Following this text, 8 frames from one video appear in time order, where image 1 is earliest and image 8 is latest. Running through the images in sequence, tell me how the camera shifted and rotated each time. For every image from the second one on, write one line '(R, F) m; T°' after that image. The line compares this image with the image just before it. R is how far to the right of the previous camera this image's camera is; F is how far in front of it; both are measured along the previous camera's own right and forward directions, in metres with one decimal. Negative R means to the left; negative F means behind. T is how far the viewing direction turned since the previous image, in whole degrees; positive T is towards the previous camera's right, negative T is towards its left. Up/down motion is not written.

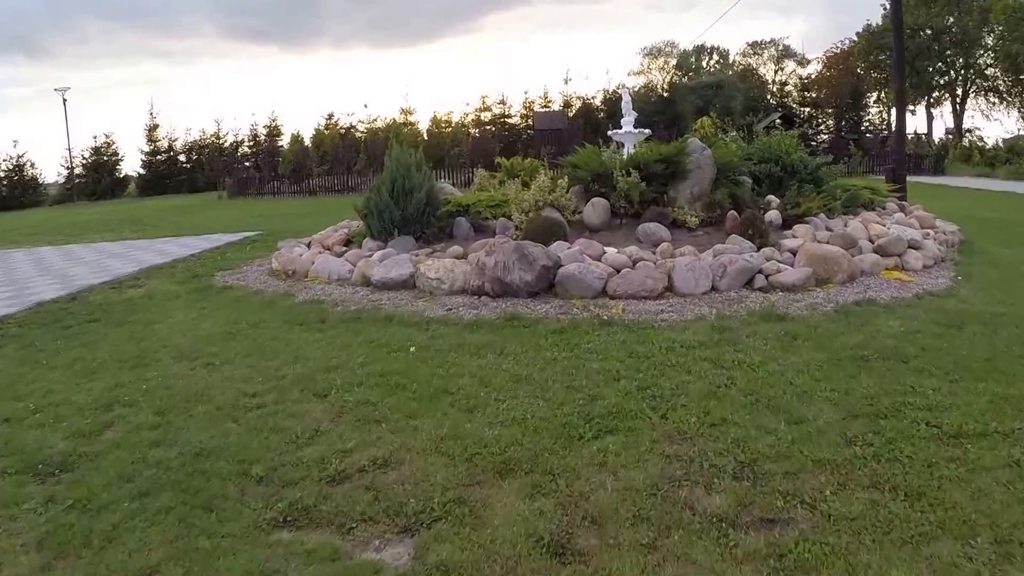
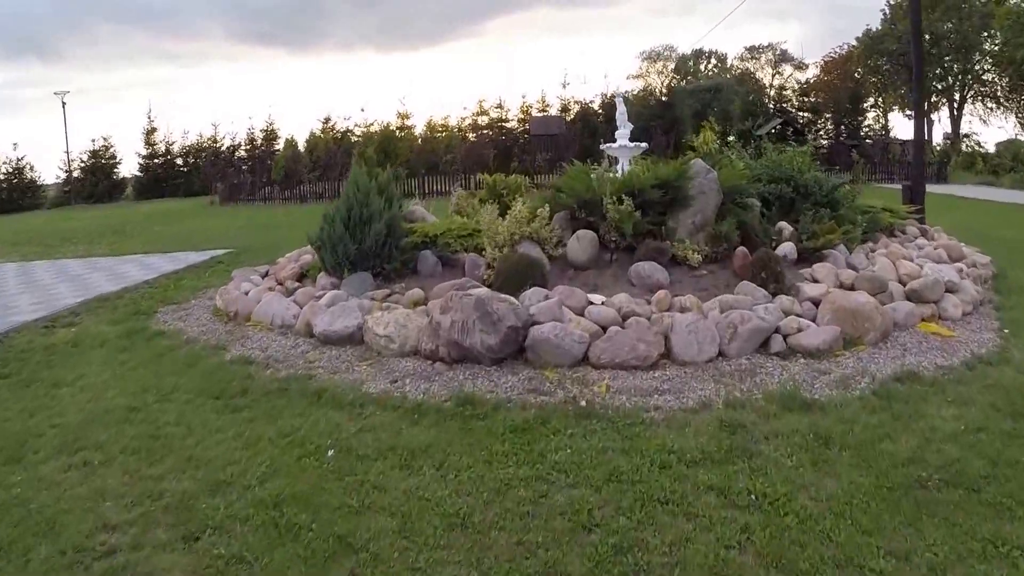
(+0.1, +1.0) m; 0°
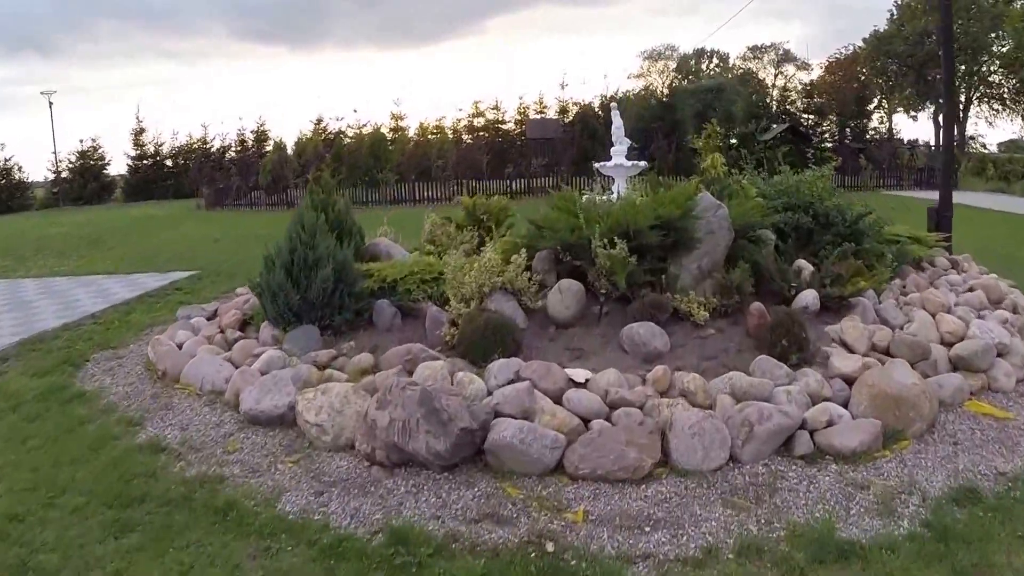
(+0.1, +0.8) m; 0°
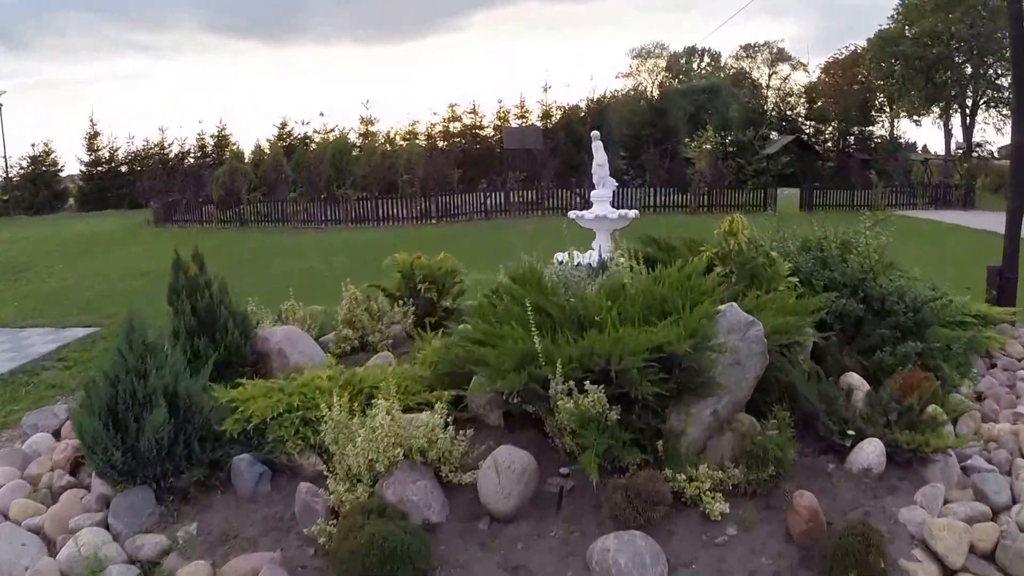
(+0.2, +1.7) m; 0°
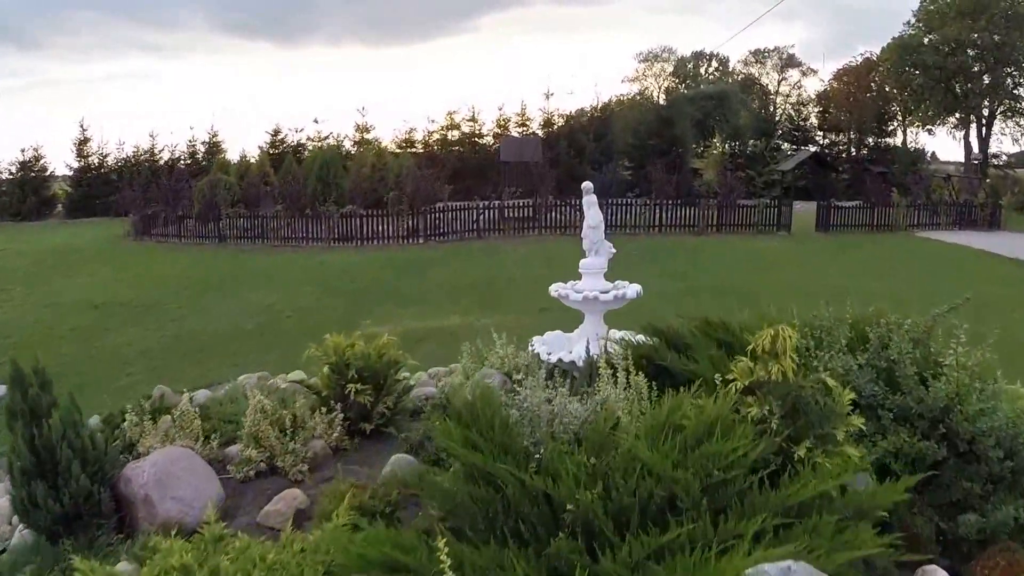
(+0.2, +1.3) m; 0°
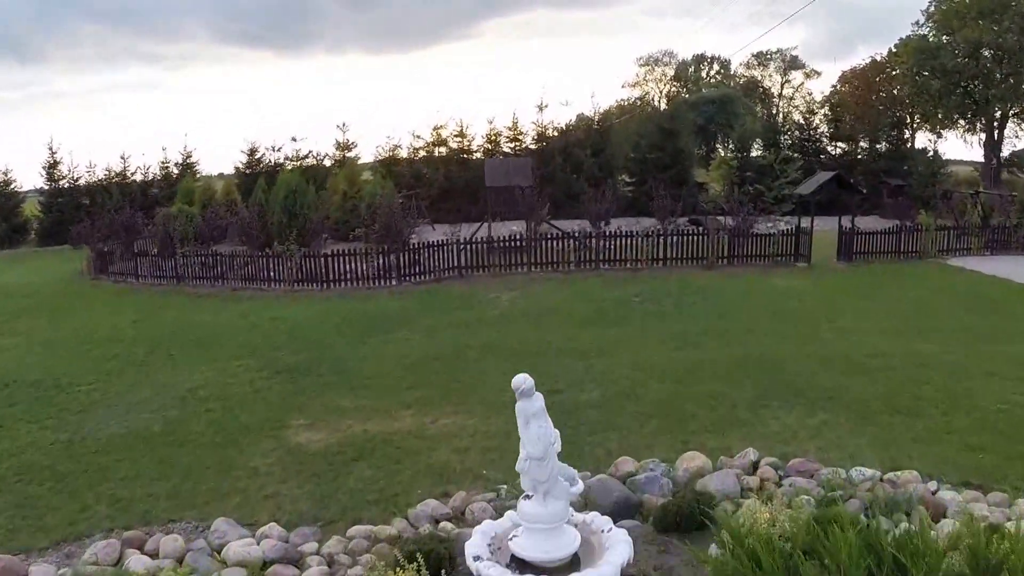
(+0.3, +2.0) m; 0°
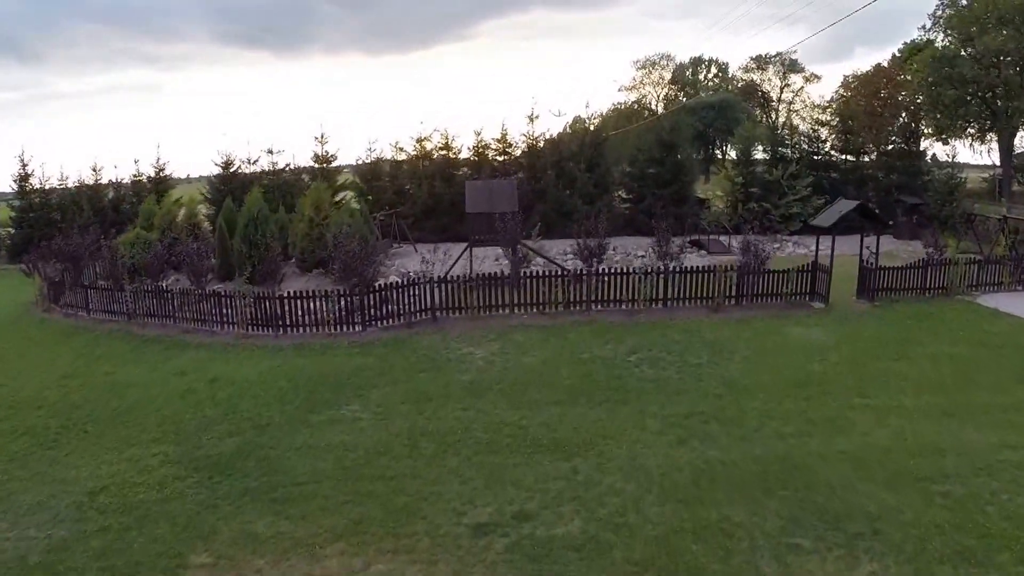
(+0.2, +1.6) m; 0°
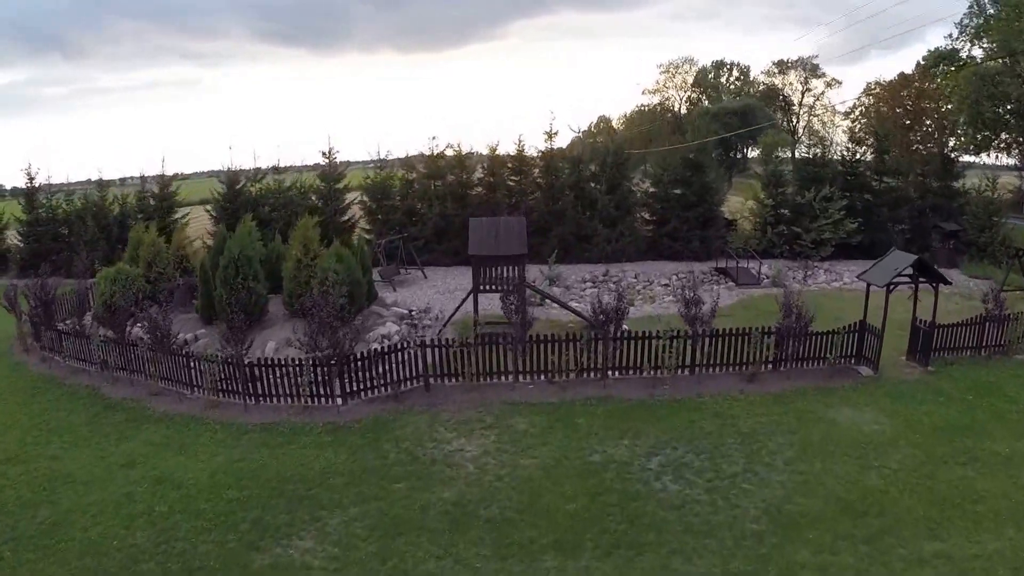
(+0.2, +1.7) m; -1°
